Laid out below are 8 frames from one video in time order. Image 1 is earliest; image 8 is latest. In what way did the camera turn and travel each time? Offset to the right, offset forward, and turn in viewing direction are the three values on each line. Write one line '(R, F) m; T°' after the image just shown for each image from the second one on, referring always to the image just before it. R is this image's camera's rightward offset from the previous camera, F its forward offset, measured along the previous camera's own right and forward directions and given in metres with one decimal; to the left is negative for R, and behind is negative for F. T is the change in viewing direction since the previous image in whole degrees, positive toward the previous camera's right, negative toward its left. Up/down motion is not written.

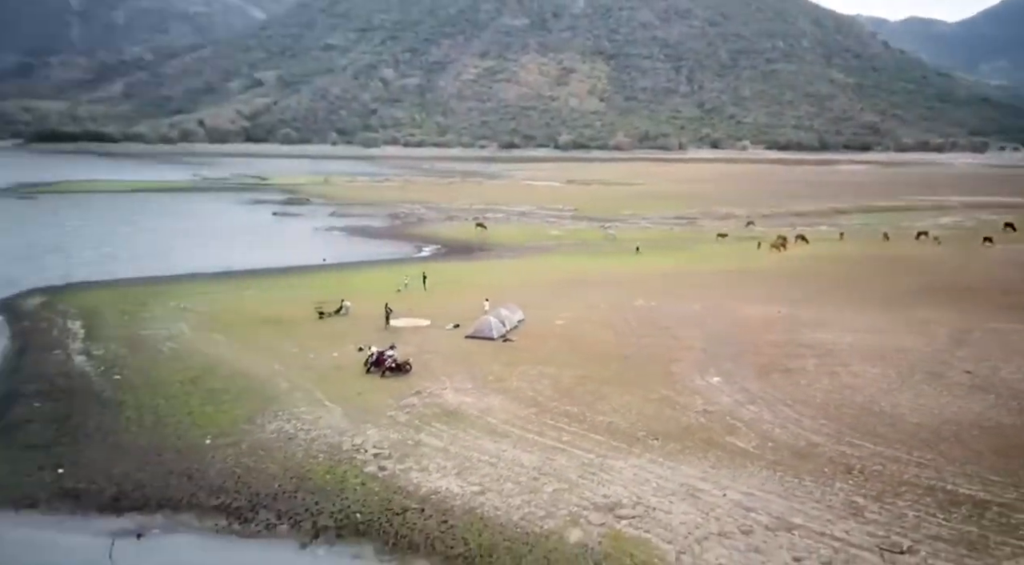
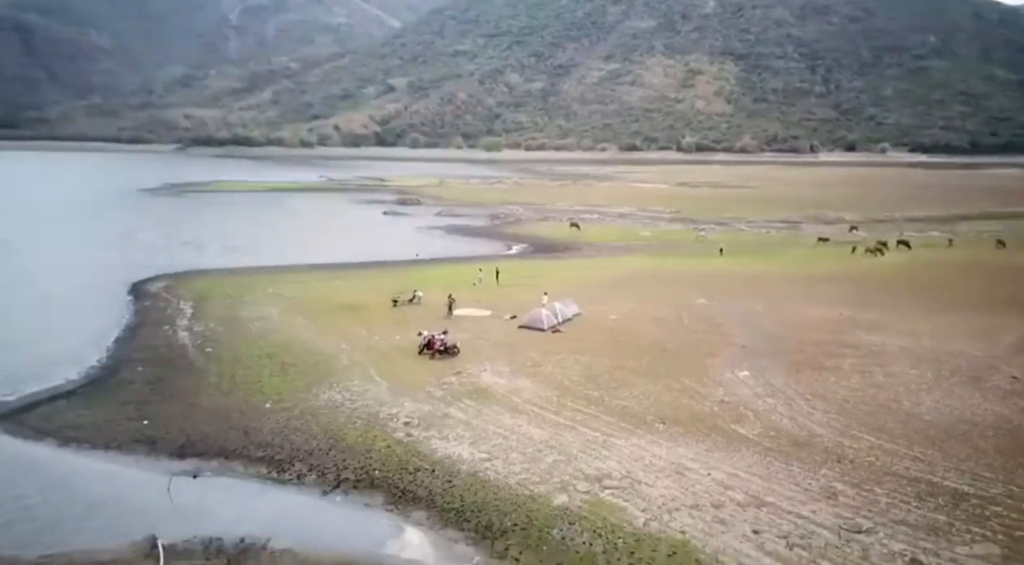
(+1.8, -0.8) m; -9°
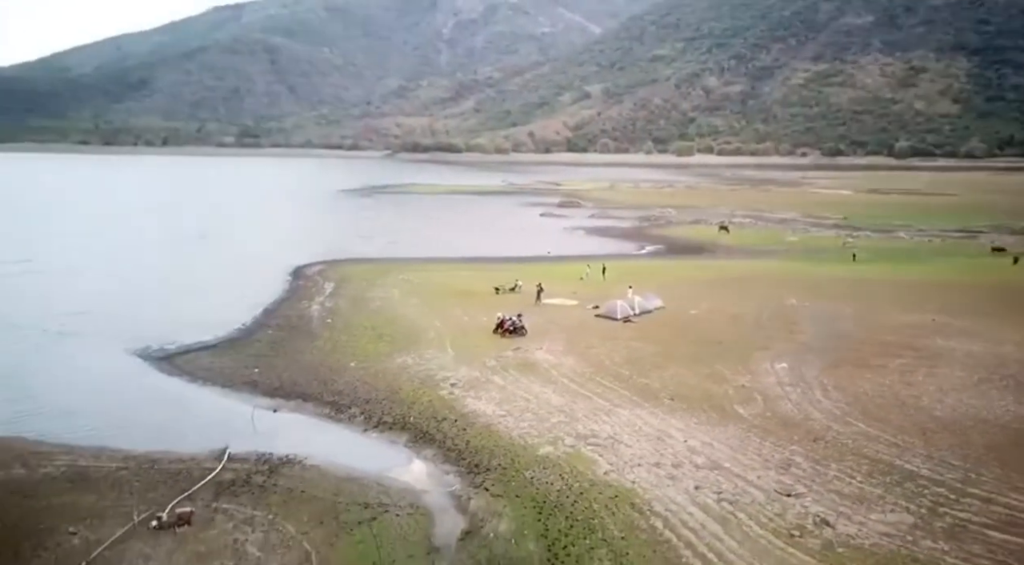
(+3.0, -1.3) m; -13°
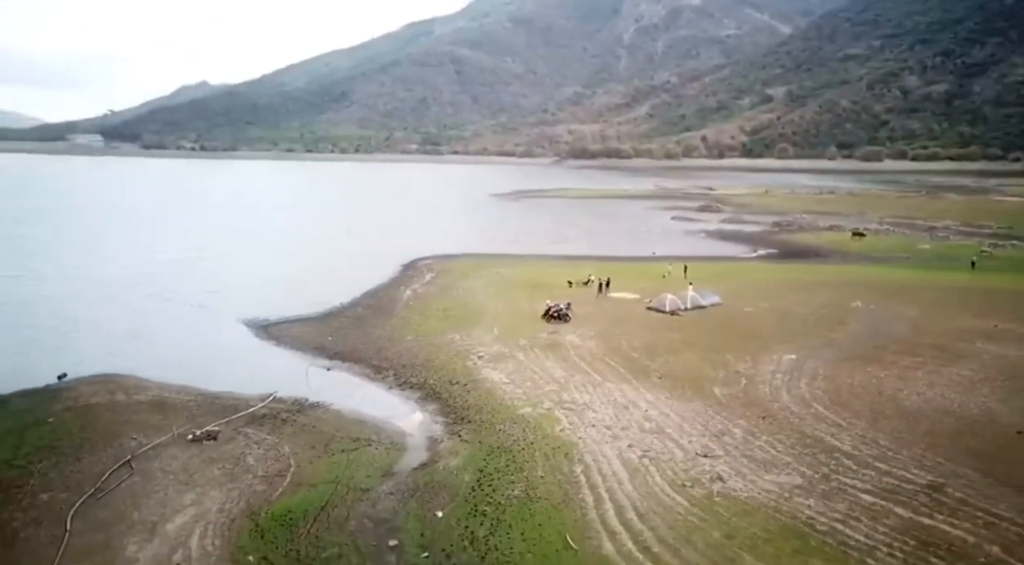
(+3.1, -1.3) m; -12°
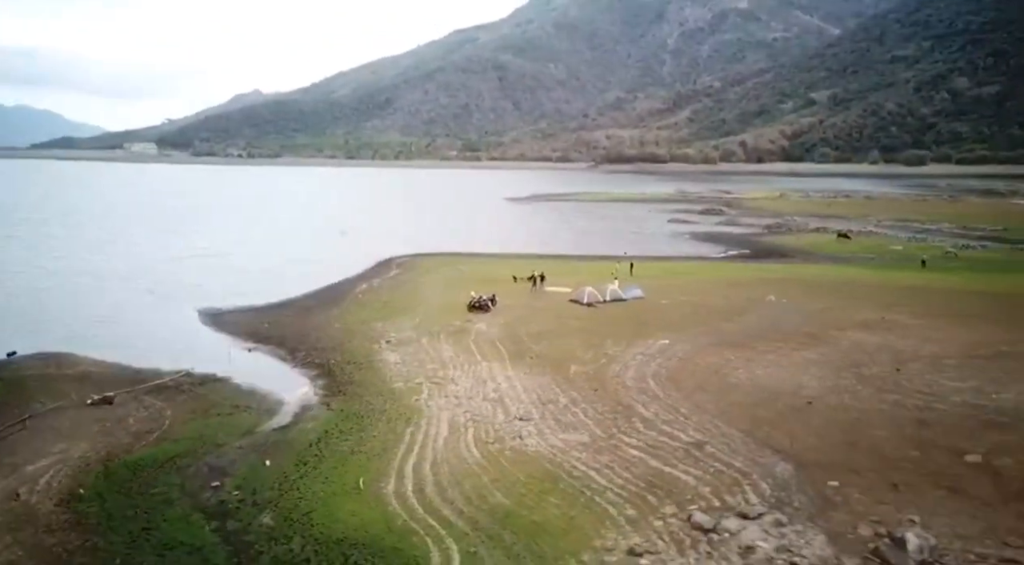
(+3.2, -1.3) m; -1°
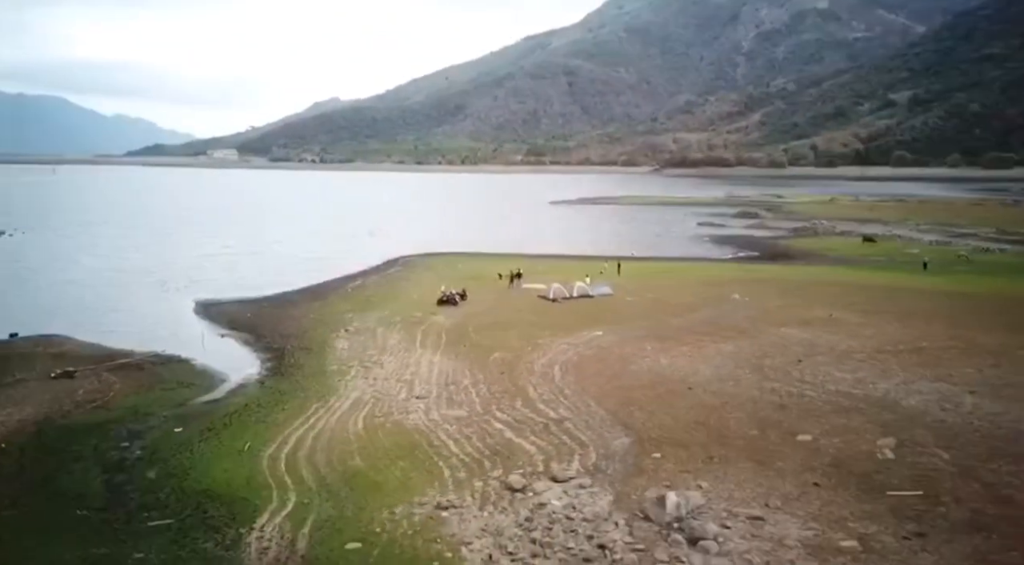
(+2.8, -0.8) m; -4°
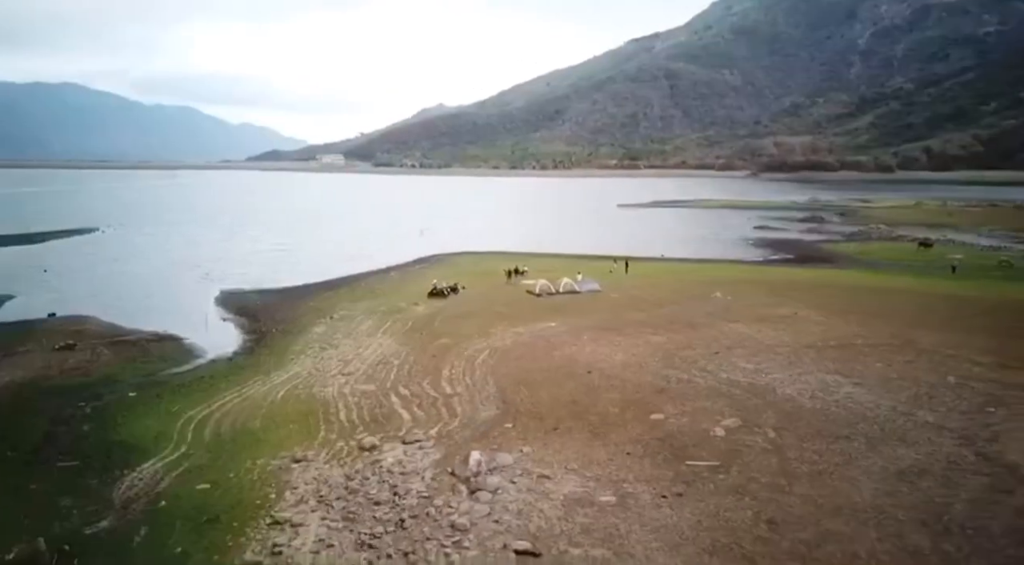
(+3.1, -0.8) m; -6°
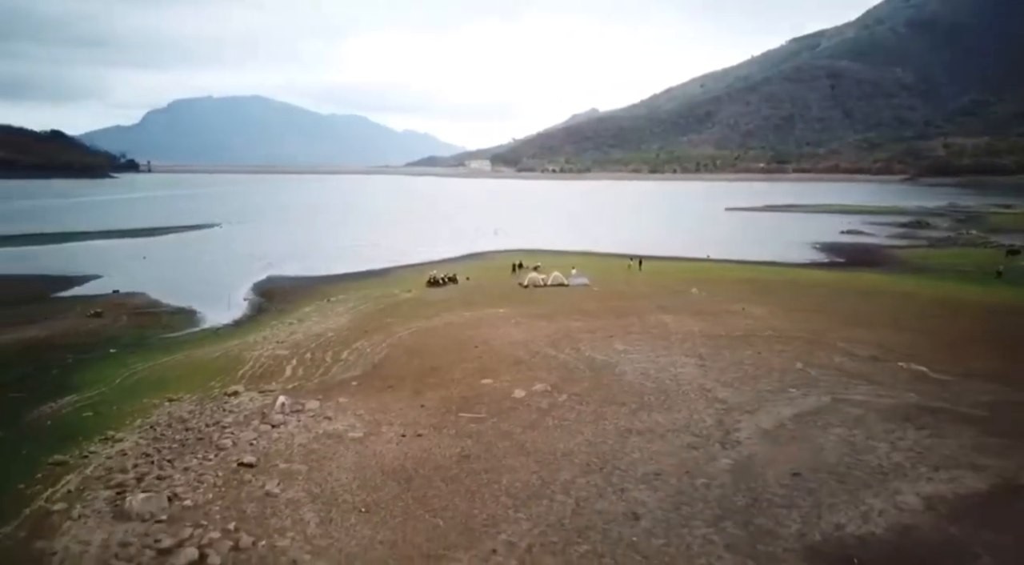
(+4.4, -1.0) m; -8°
